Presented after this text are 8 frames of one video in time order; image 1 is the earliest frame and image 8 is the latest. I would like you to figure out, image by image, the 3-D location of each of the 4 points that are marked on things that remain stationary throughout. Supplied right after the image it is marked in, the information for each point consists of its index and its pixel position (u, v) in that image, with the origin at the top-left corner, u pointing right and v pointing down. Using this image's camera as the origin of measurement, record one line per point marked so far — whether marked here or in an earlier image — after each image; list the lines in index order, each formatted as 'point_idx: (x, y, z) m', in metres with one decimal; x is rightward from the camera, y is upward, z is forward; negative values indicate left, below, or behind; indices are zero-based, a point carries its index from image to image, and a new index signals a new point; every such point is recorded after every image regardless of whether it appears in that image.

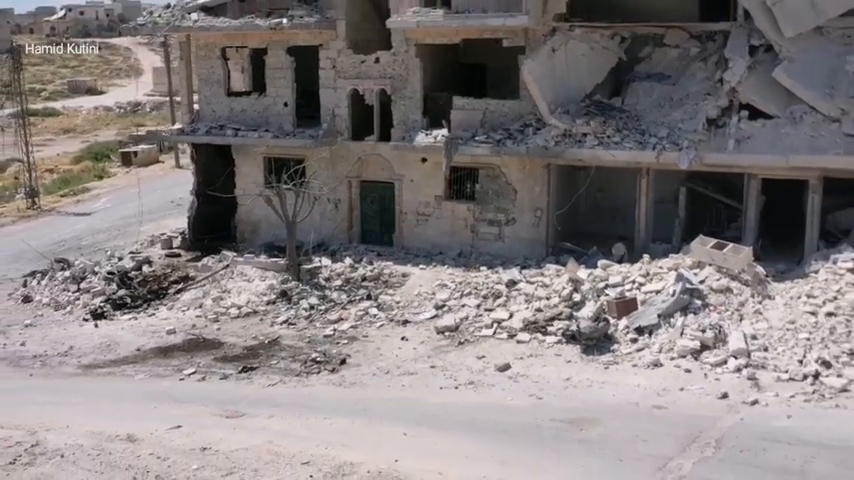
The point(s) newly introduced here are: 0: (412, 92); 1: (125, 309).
0: (-0.2, +2.1, +18.1) m
1: (-4.2, -1.0, +18.4) m
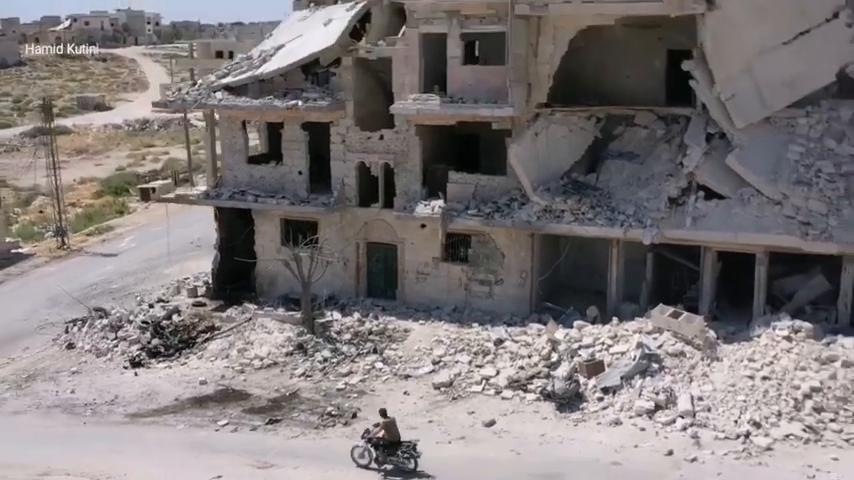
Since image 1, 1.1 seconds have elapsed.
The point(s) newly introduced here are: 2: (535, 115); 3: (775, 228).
0: (-0.2, +1.2, +20.6) m
1: (-4.2, -1.8, +20.8) m
2: (+1.6, +1.9, +19.5) m
3: (+4.6, +0.2, +17.5) m
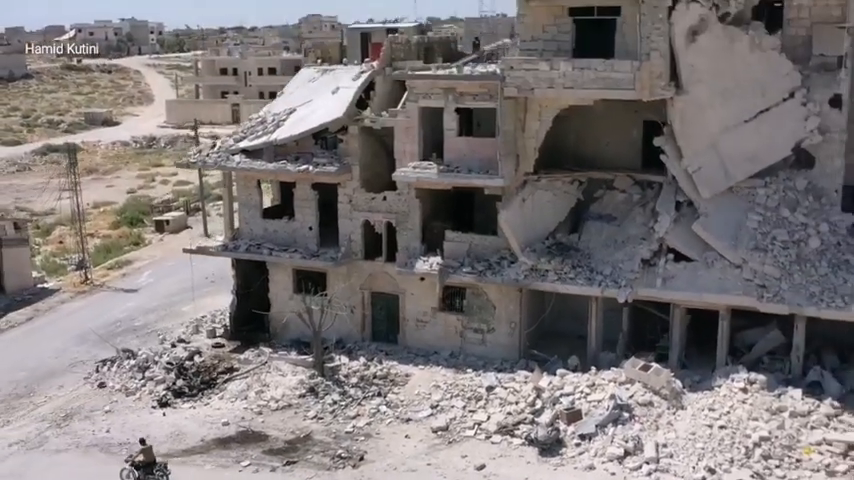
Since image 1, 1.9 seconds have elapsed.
0: (-0.3, +0.3, +22.8) m
1: (-4.2, -2.7, +23.0) m
2: (+1.6, +1.0, +21.7) m
3: (+4.6, -0.7, +19.7) m
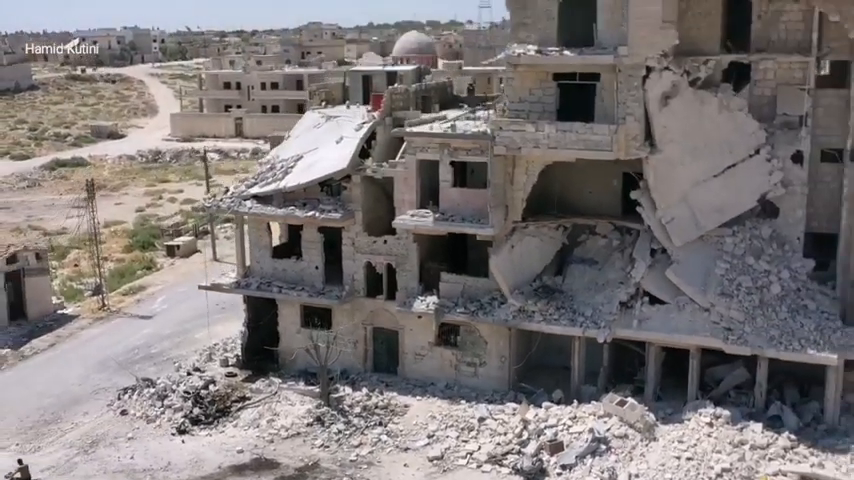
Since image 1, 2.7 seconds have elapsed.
0: (-0.3, -0.5, +24.8) m
1: (-4.3, -3.5, +25.0) m
2: (+1.5, +0.2, +23.7) m
3: (+4.5, -1.5, +21.7) m
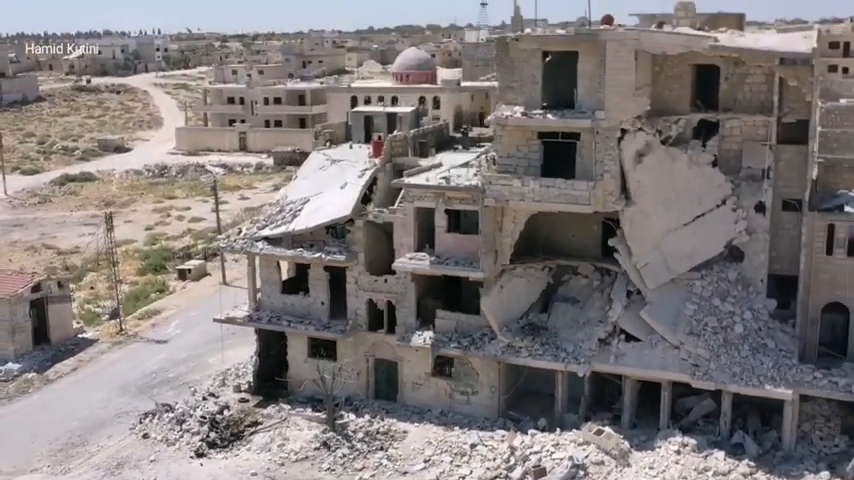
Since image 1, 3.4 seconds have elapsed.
0: (-0.4, -1.3, +27.1) m
1: (-4.3, -4.3, +27.3) m
2: (+1.5, -0.6, +26.0) m
3: (+4.5, -2.3, +24.0) m
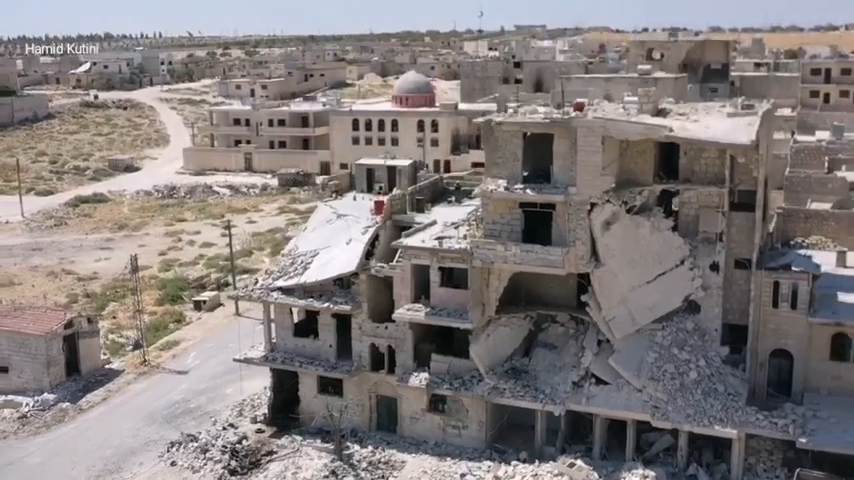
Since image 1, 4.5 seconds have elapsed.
0: (-0.5, -2.5, +30.8) m
1: (-4.4, -5.5, +31.0) m
2: (+1.4, -1.8, +29.6) m
3: (+4.4, -3.5, +27.7) m
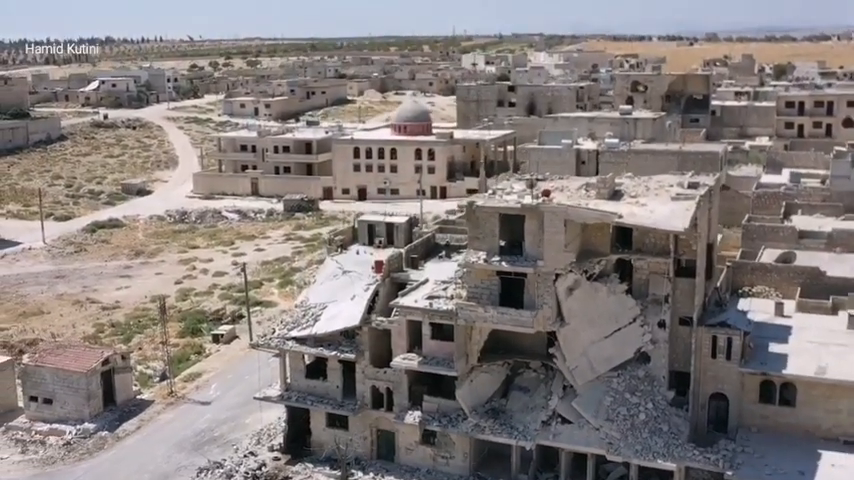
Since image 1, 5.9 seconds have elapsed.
0: (-0.7, -4.1, +36.2) m
1: (-4.6, -7.1, +36.4) m
2: (+1.2, -3.4, +35.0) m
3: (+4.2, -5.1, +33.1) m
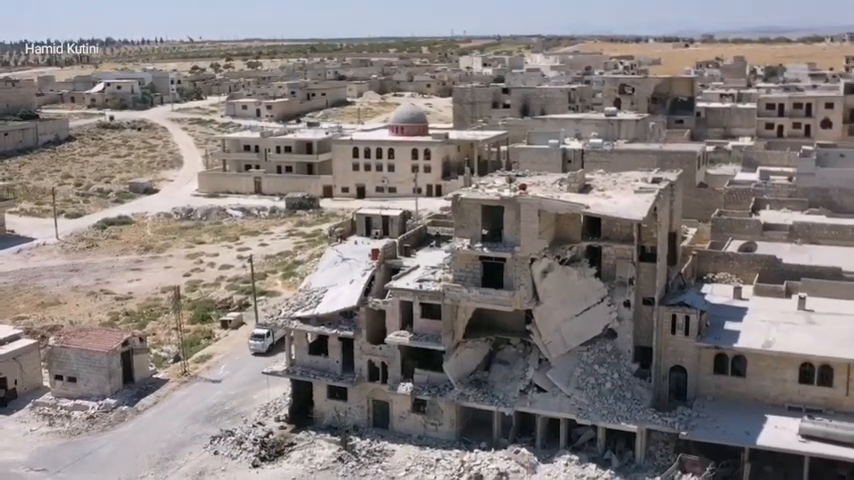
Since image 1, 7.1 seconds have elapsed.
0: (-0.9, -3.8, +40.3) m
1: (-4.9, -6.8, +40.5) m
2: (+0.9, -3.1, +39.2) m
3: (+3.9, -4.7, +37.2) m
